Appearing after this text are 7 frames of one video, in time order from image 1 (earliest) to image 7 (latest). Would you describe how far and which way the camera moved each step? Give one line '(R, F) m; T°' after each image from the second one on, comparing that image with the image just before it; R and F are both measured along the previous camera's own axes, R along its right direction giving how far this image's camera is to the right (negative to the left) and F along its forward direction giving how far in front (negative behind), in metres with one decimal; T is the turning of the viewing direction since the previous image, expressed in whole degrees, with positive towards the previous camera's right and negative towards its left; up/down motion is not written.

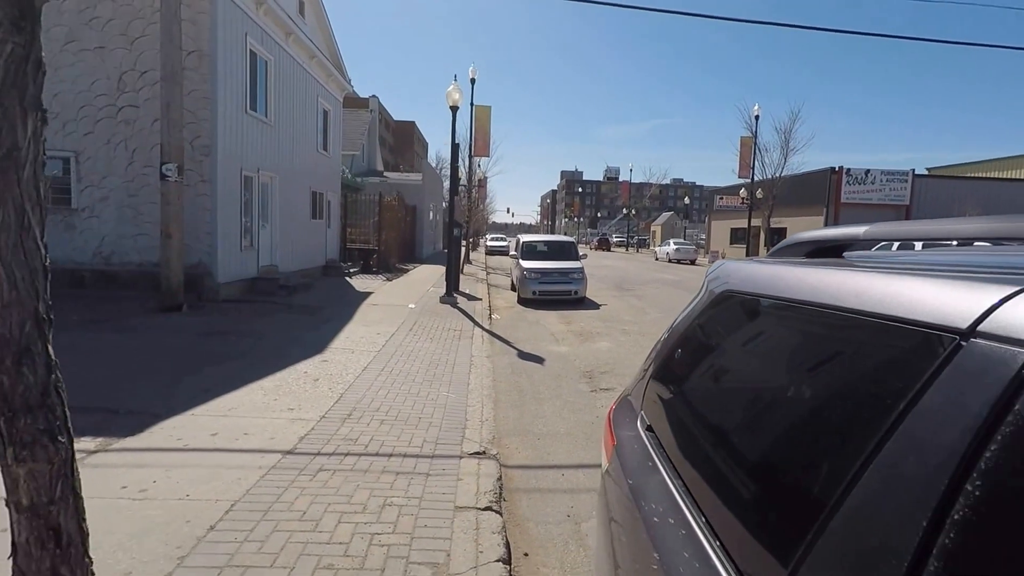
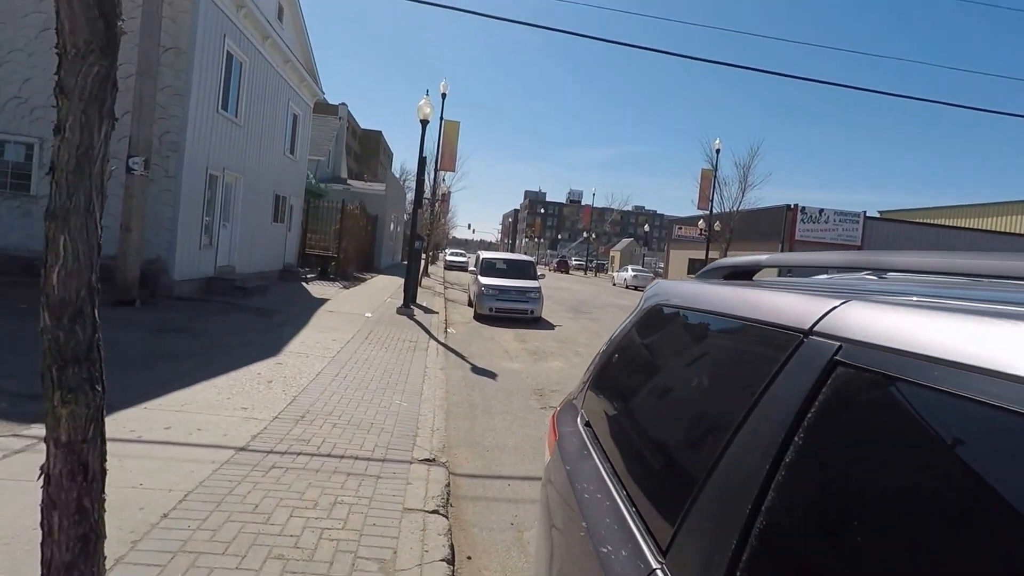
(0.0, -0.2) m; +3°
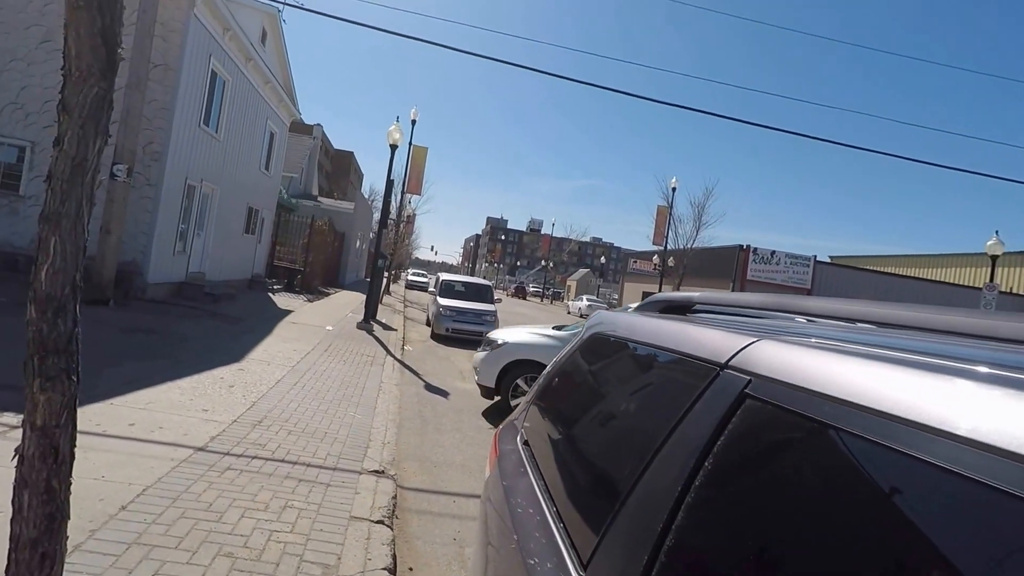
(+0.2, -0.5) m; +2°
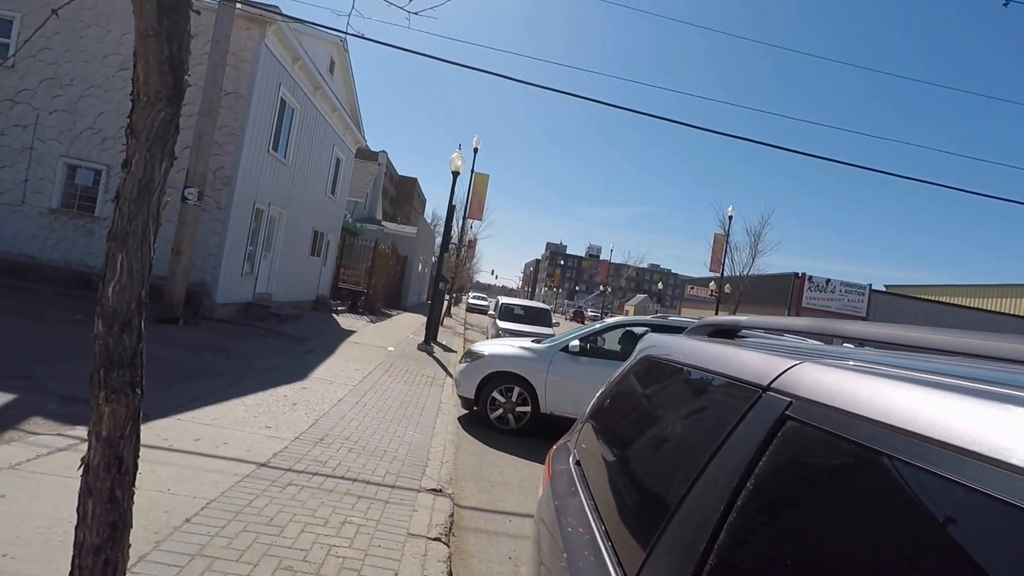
(0.0, -0.1) m; -5°
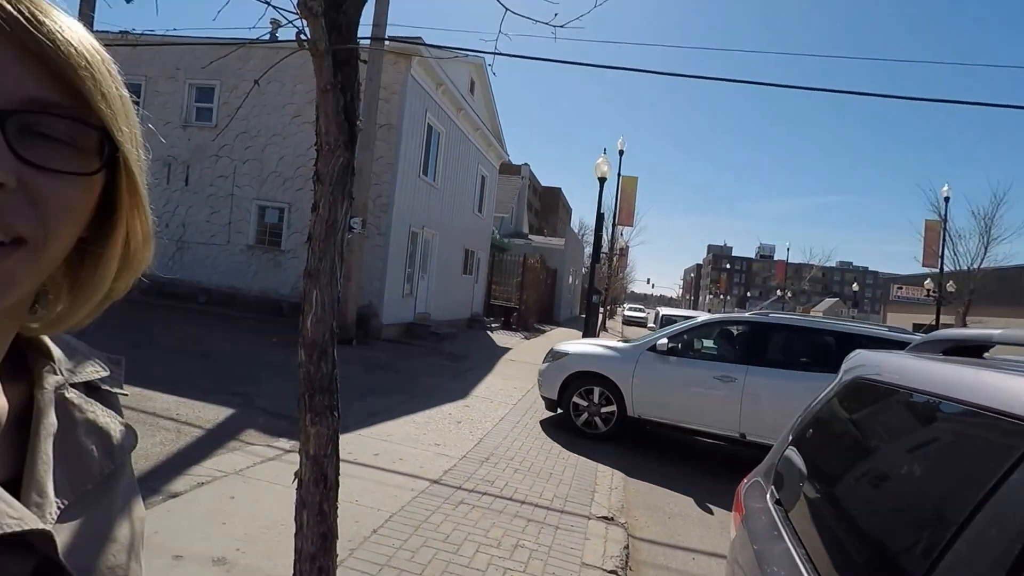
(-0.1, +0.3) m; -13°
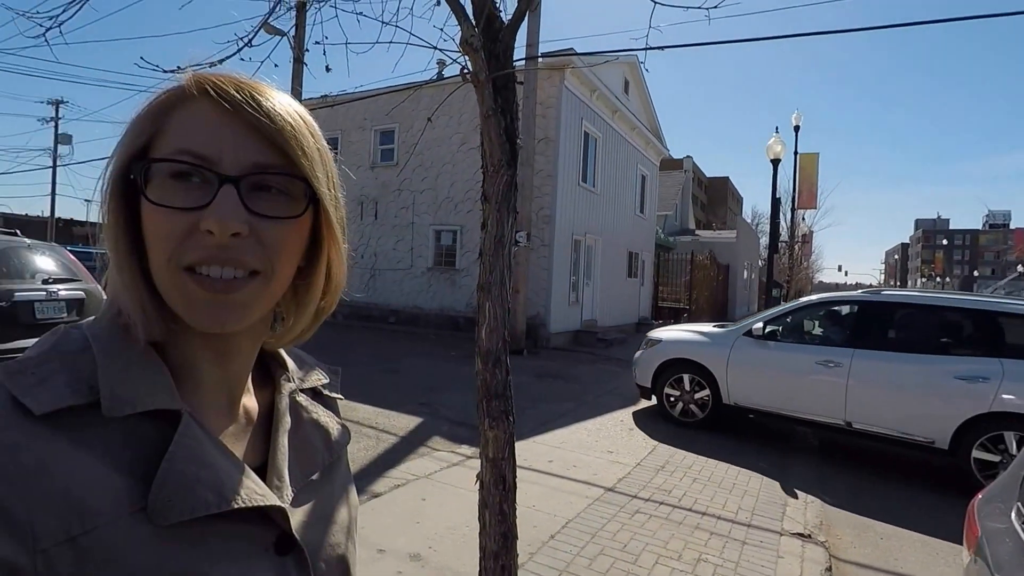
(0.0, +0.2) m; -15°
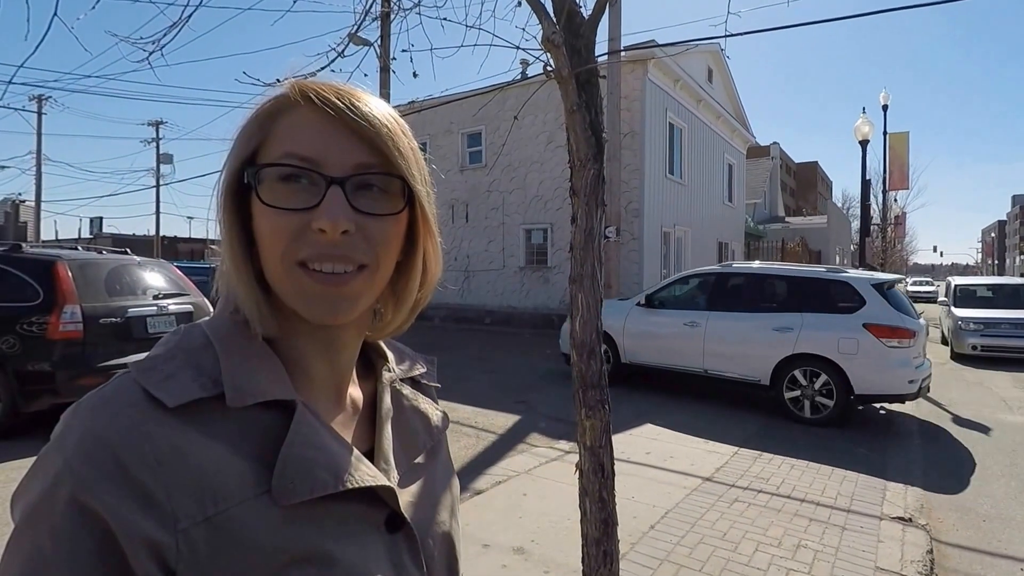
(0.0, -0.4) m; -8°
